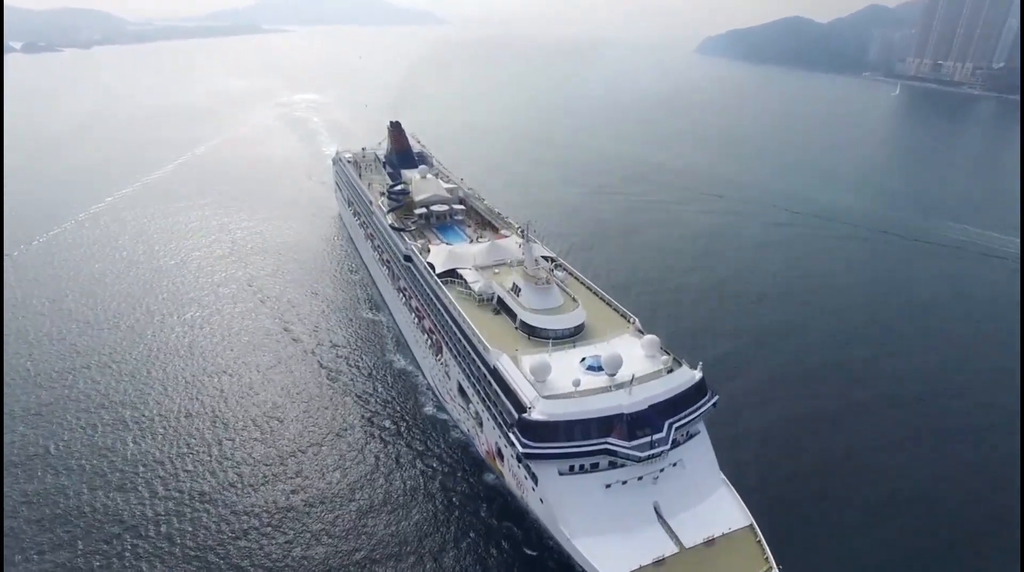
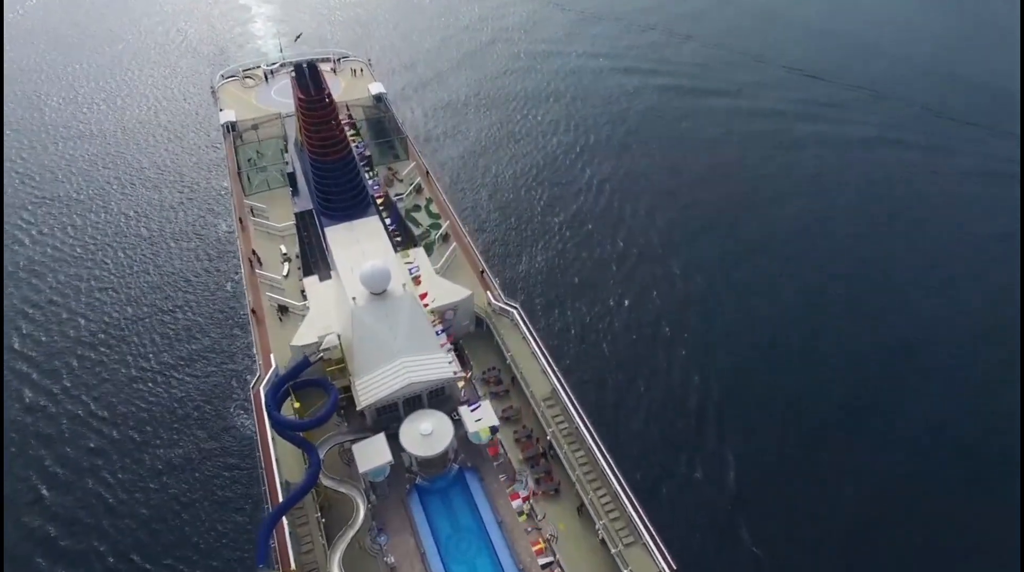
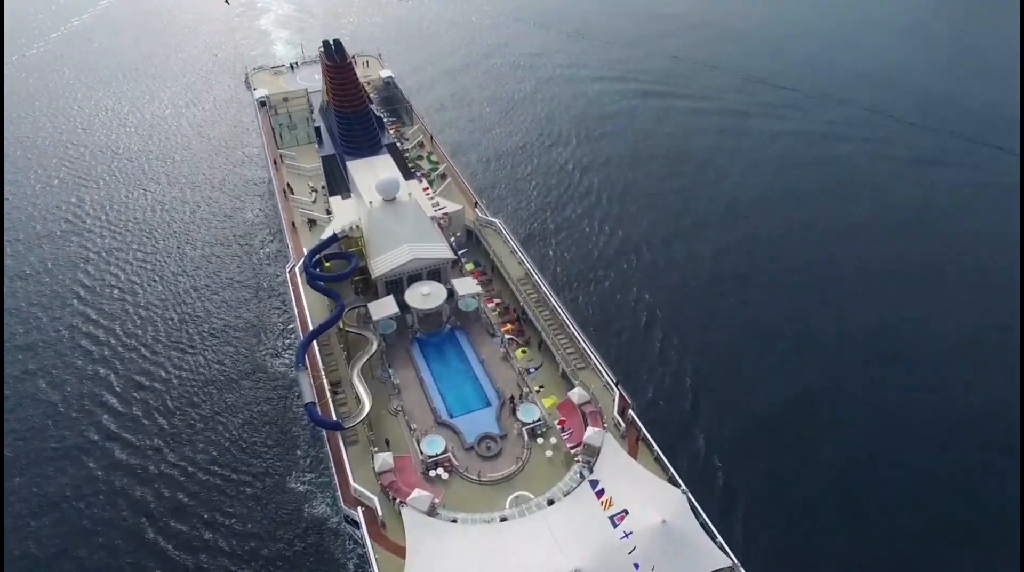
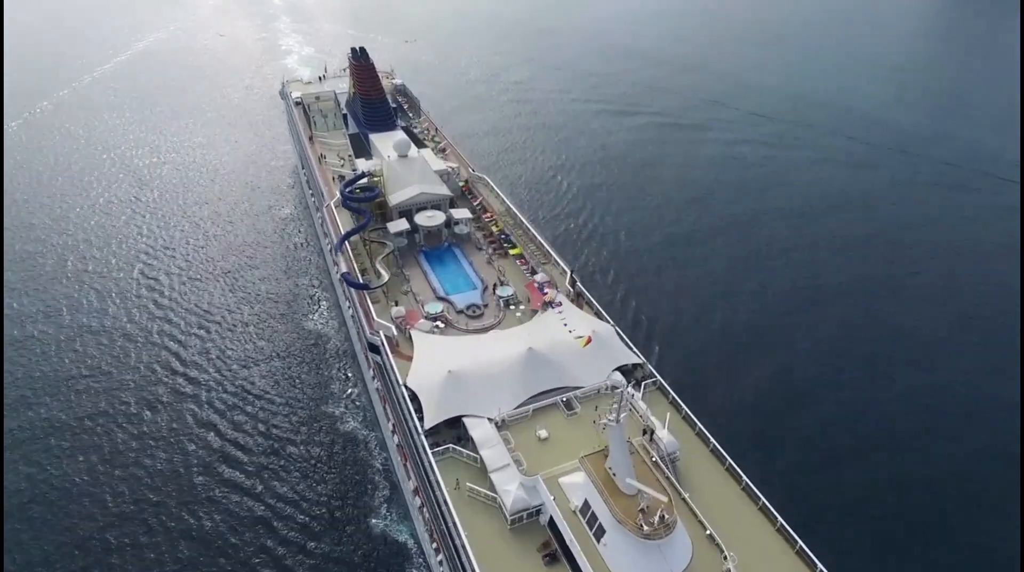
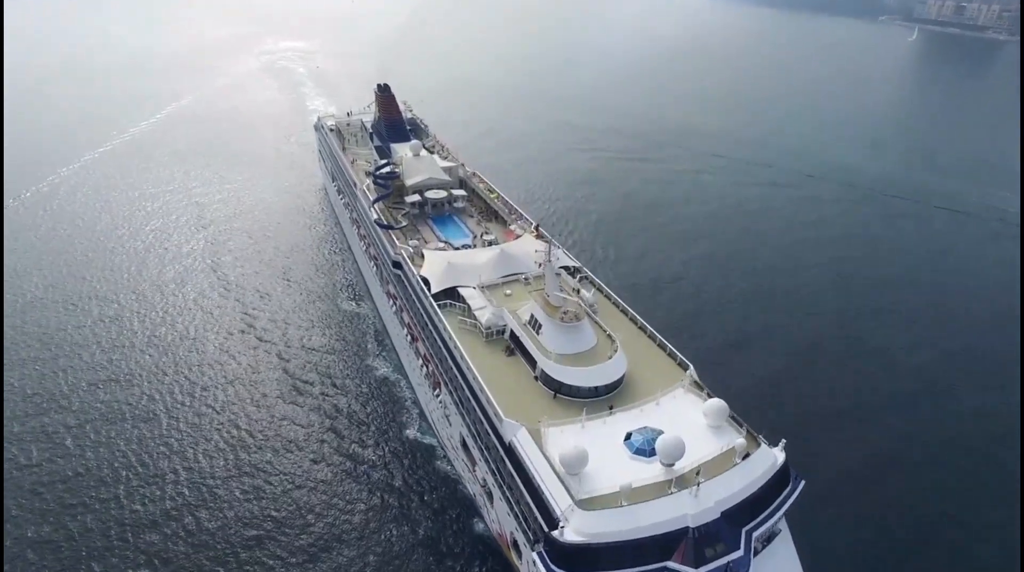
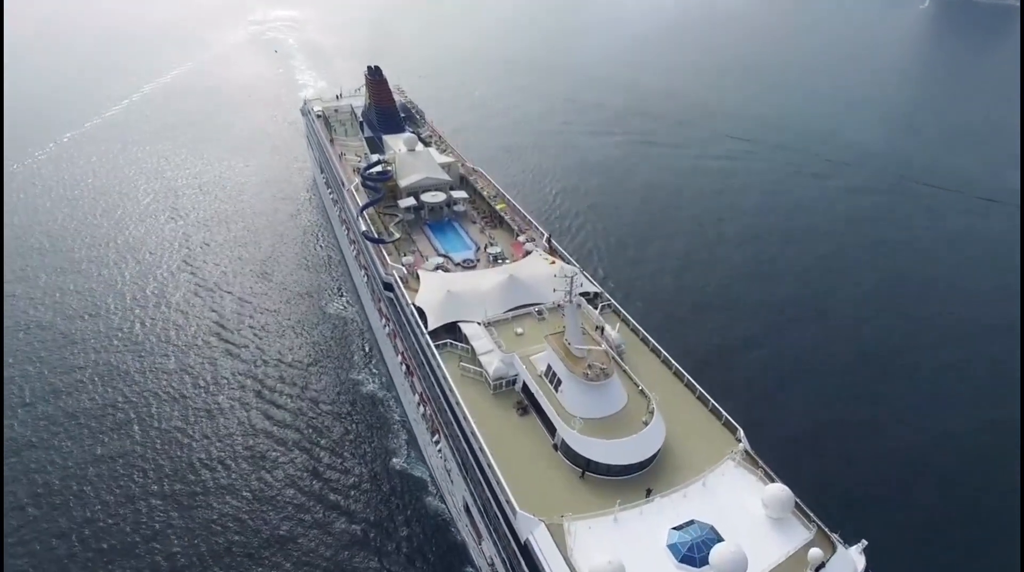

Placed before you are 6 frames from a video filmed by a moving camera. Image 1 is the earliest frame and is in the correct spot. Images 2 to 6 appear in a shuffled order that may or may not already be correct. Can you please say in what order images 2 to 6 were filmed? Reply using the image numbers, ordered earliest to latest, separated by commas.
5, 6, 4, 3, 2
